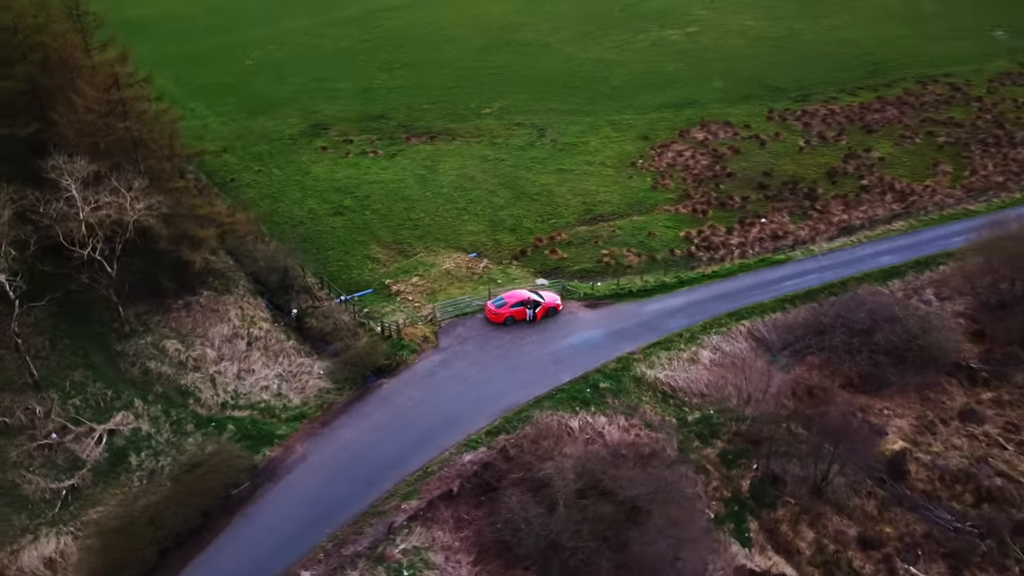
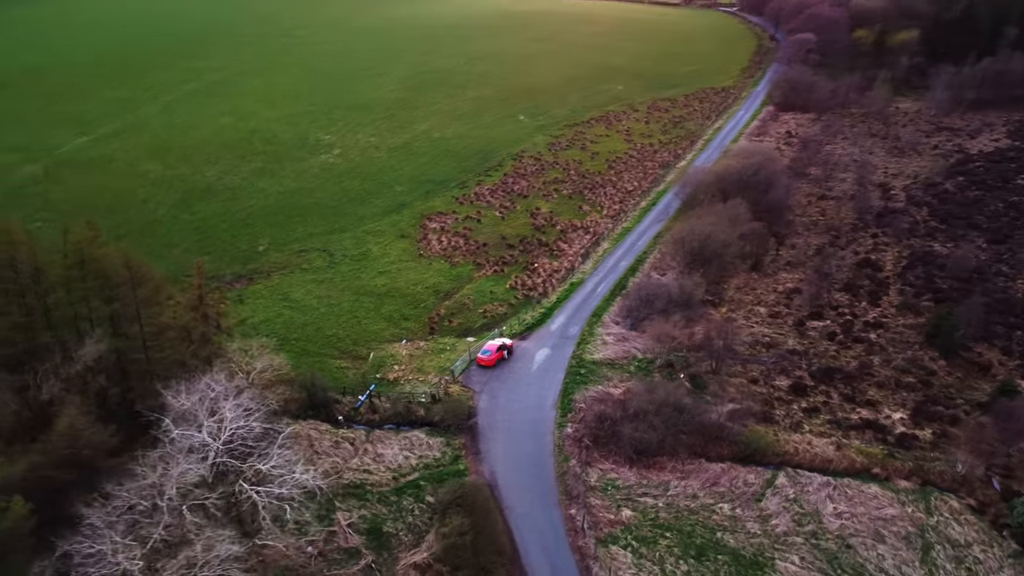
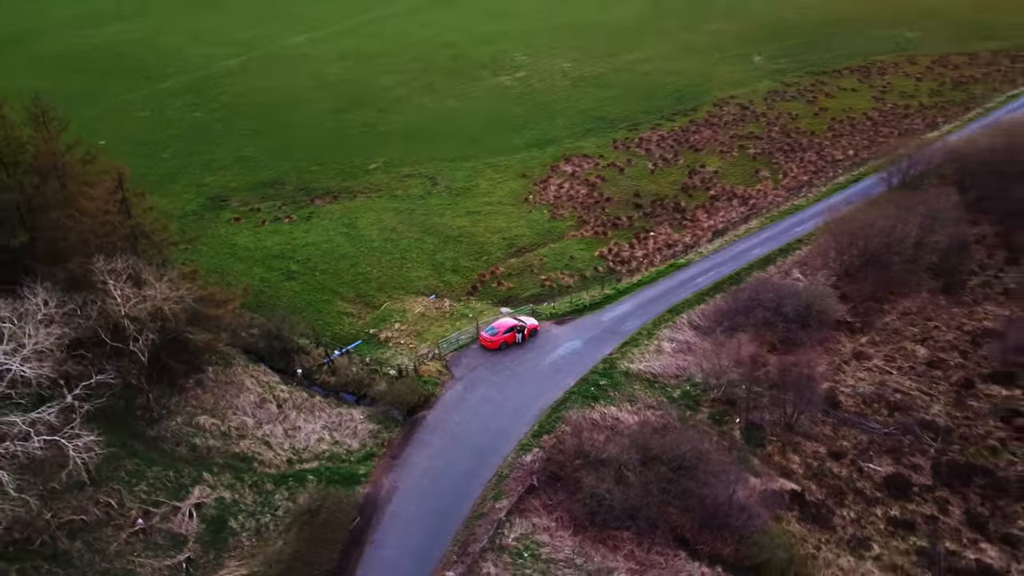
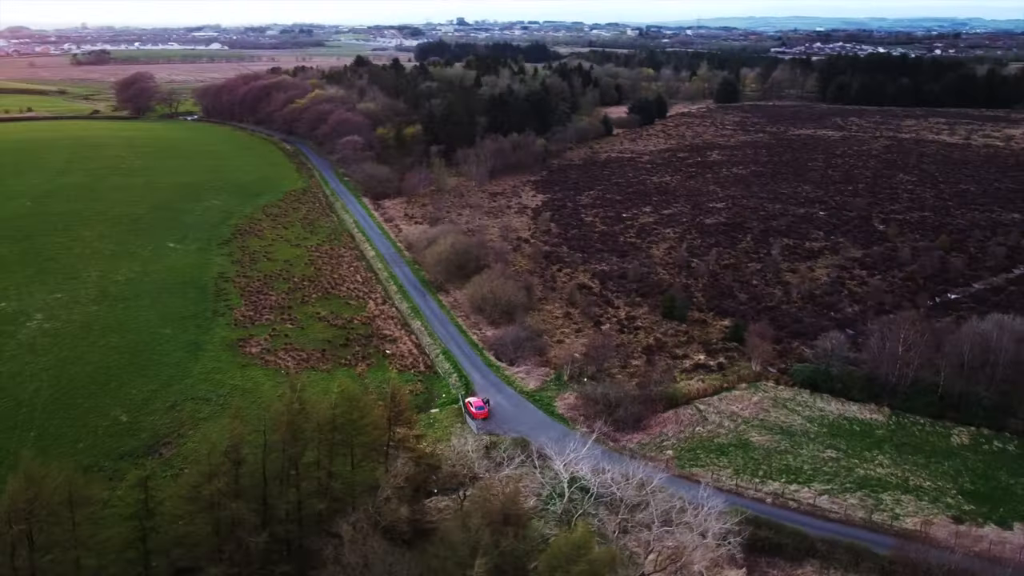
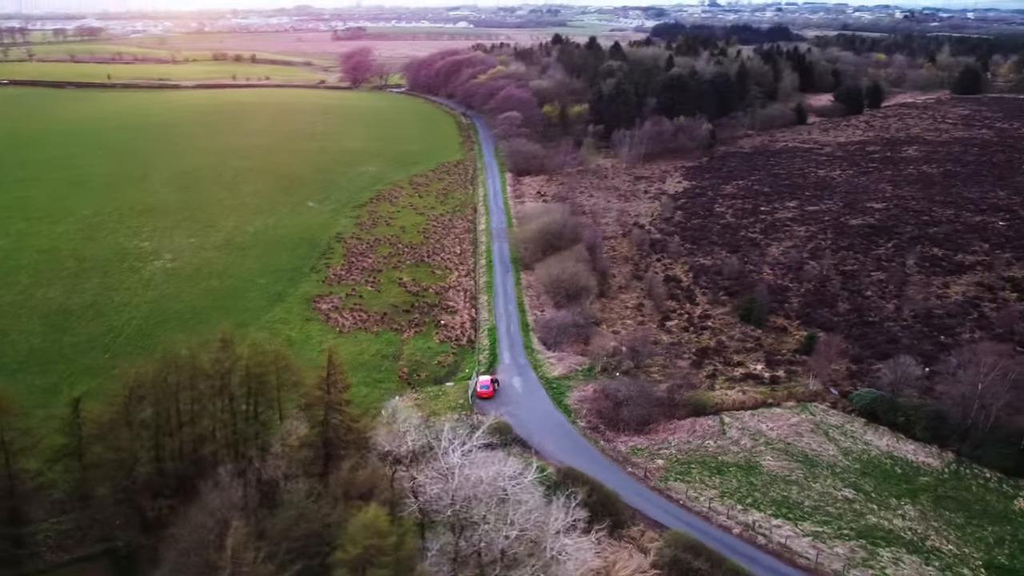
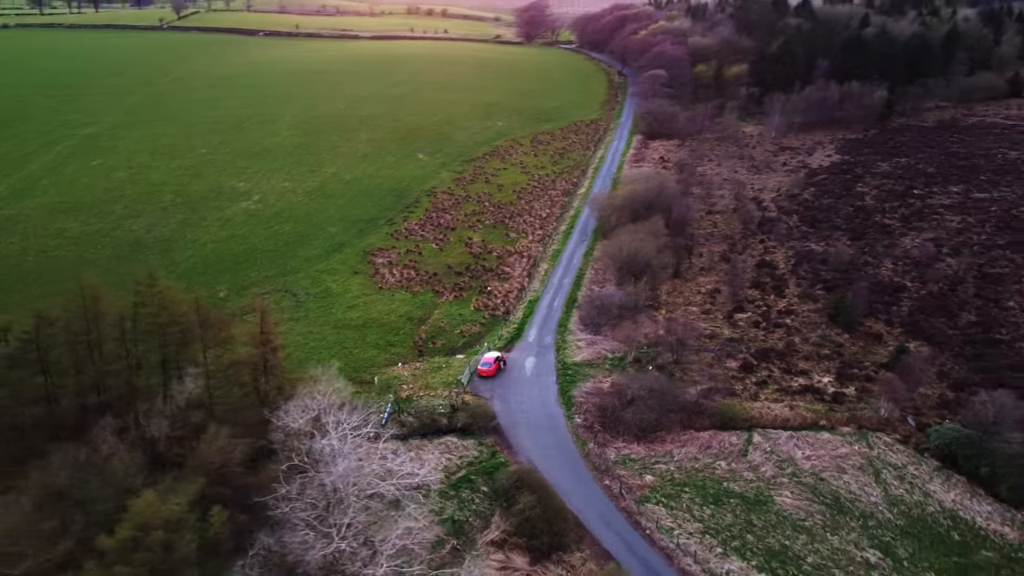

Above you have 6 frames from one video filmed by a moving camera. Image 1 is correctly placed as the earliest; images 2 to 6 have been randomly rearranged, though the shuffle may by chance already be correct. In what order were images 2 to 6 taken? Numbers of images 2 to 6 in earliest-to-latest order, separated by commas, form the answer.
3, 2, 6, 5, 4
